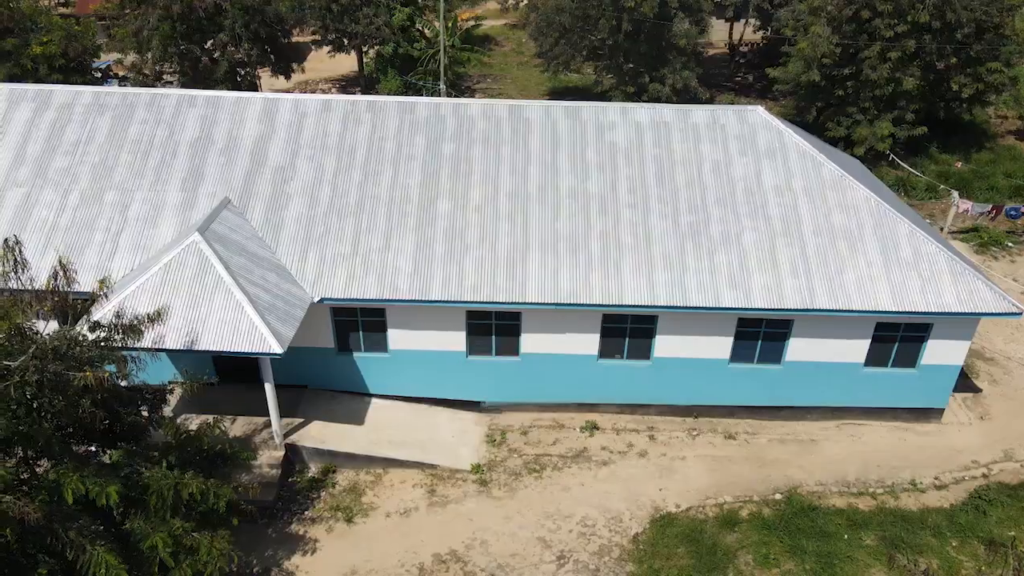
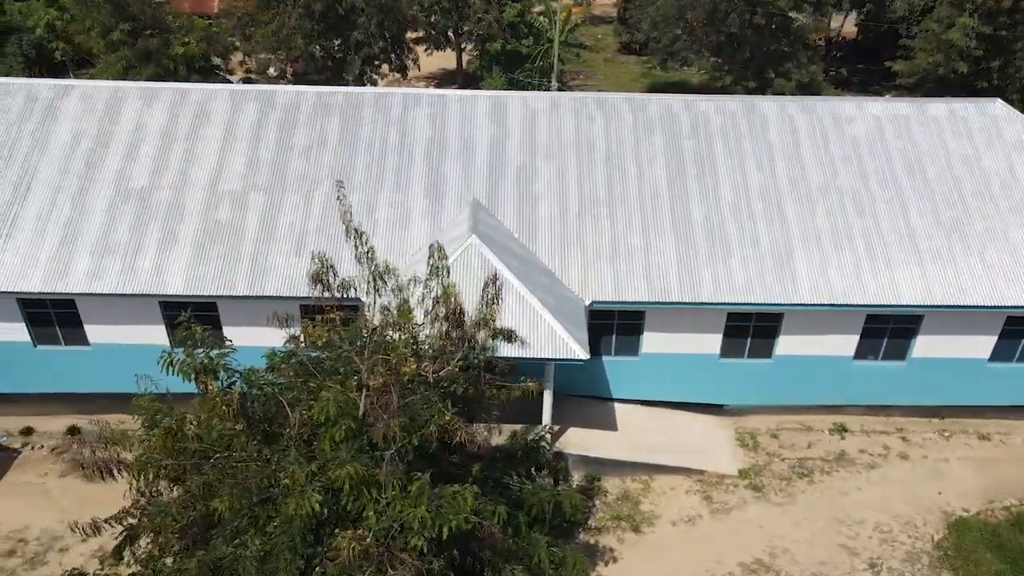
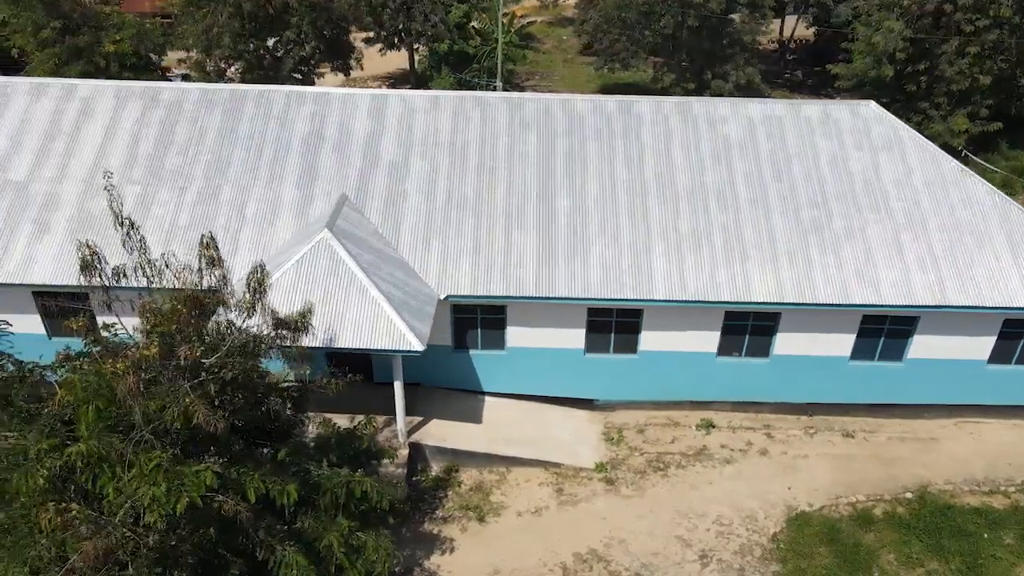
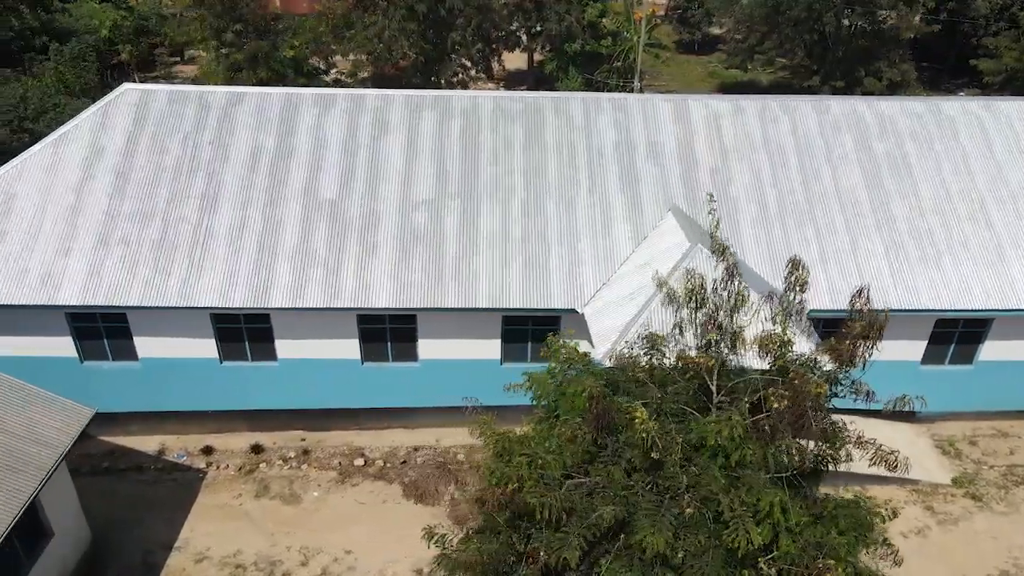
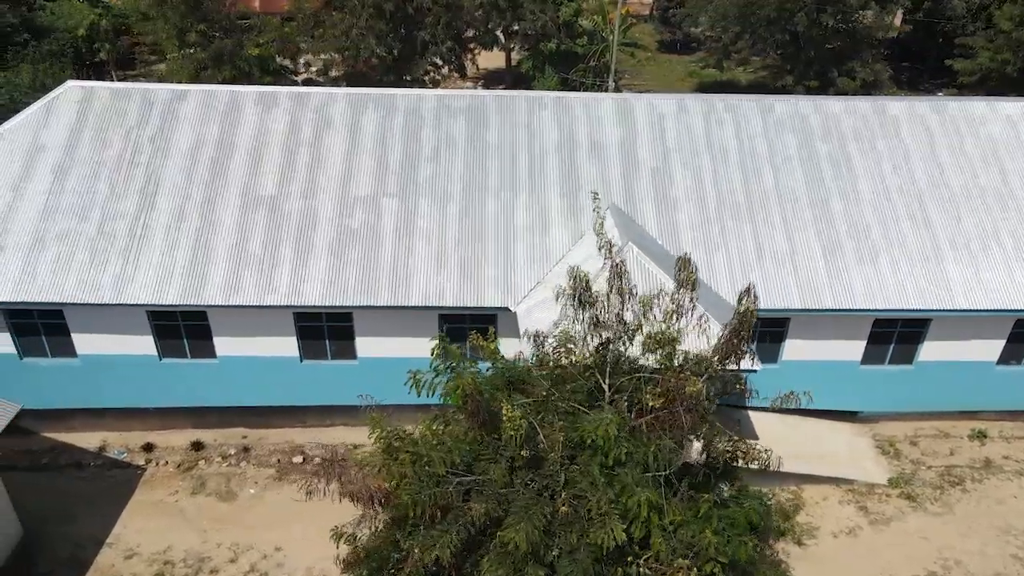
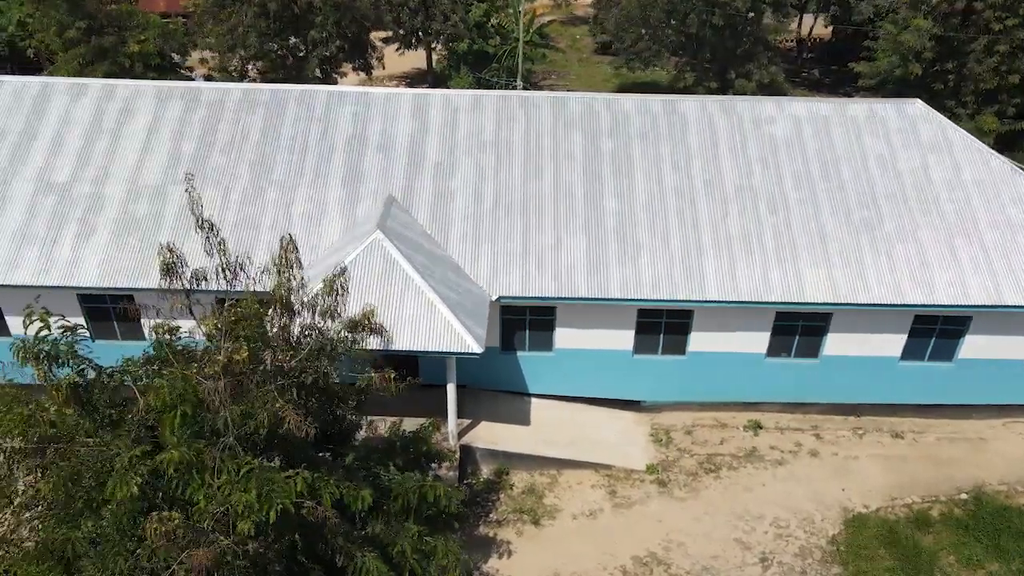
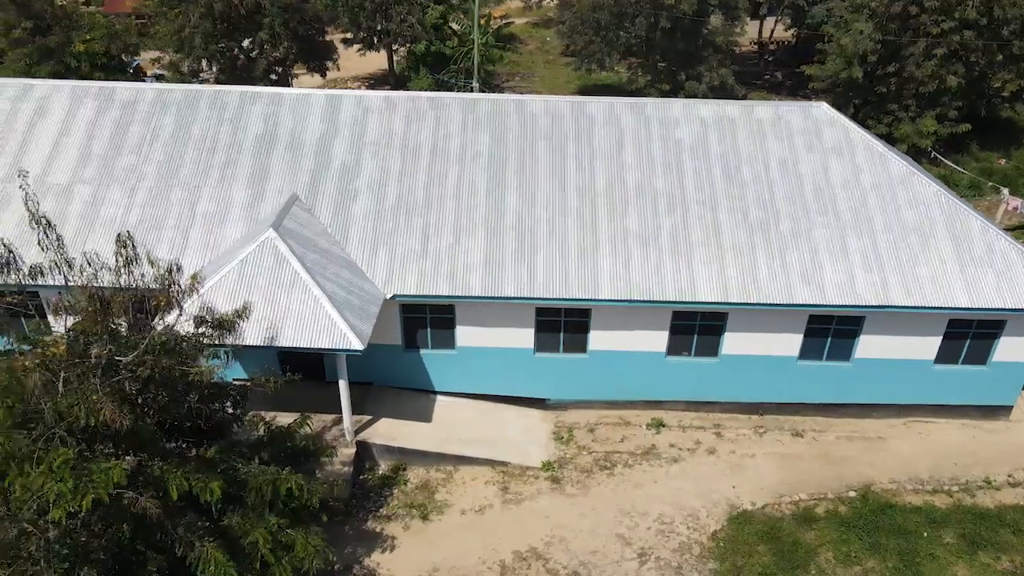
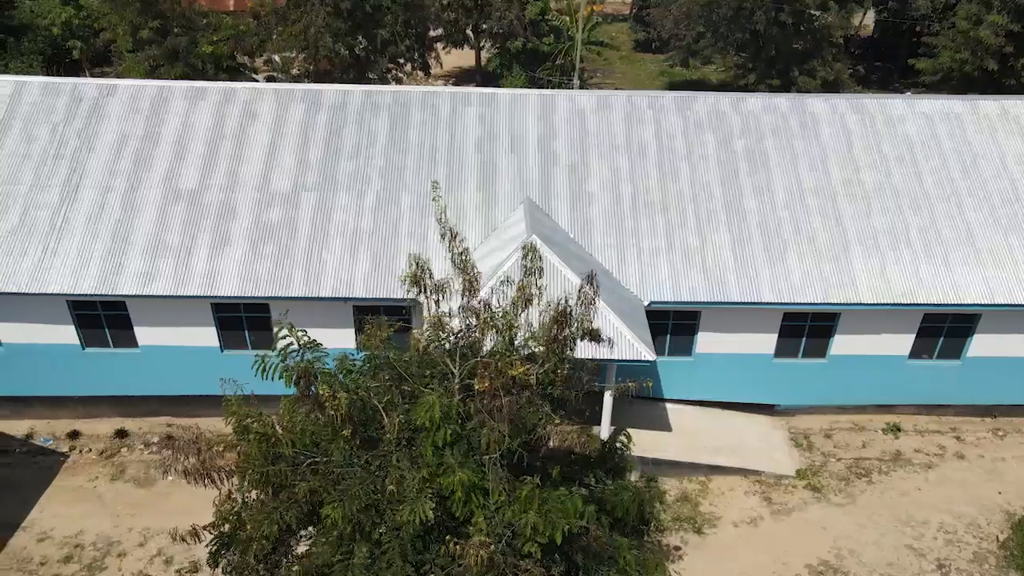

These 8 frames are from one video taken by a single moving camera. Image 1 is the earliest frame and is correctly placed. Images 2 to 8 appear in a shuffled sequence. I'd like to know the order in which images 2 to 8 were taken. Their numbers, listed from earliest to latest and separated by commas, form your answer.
7, 3, 6, 2, 8, 5, 4
